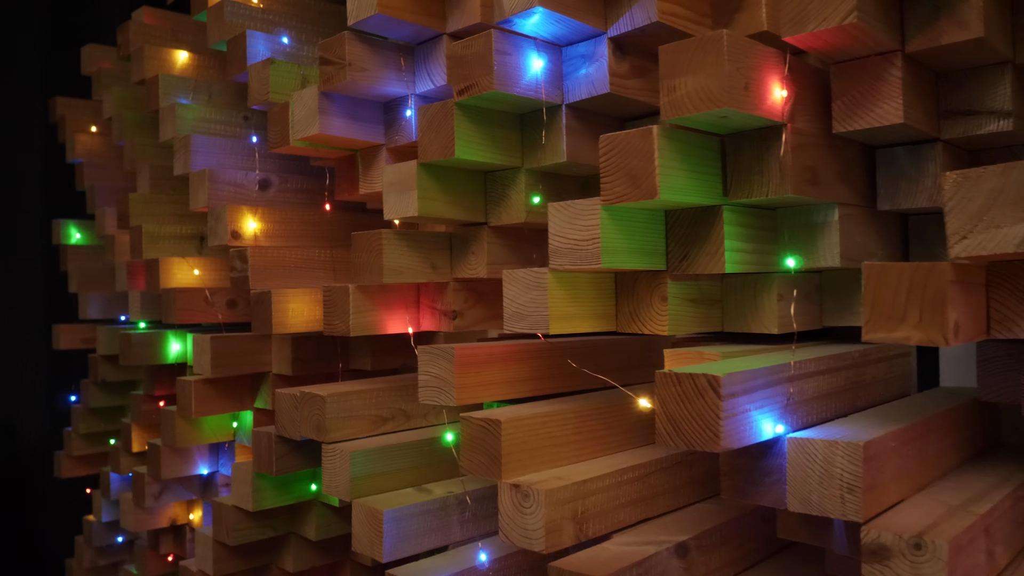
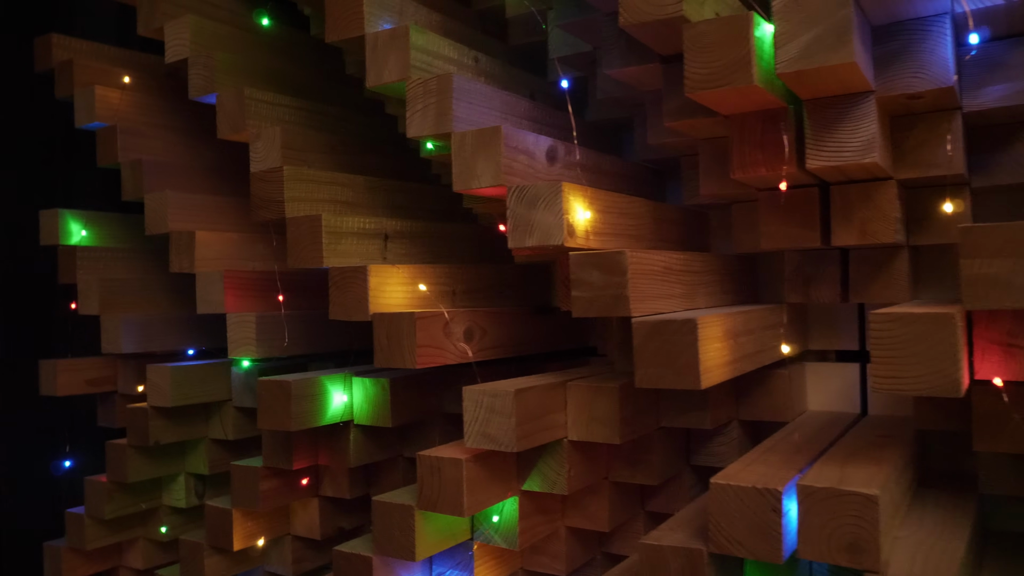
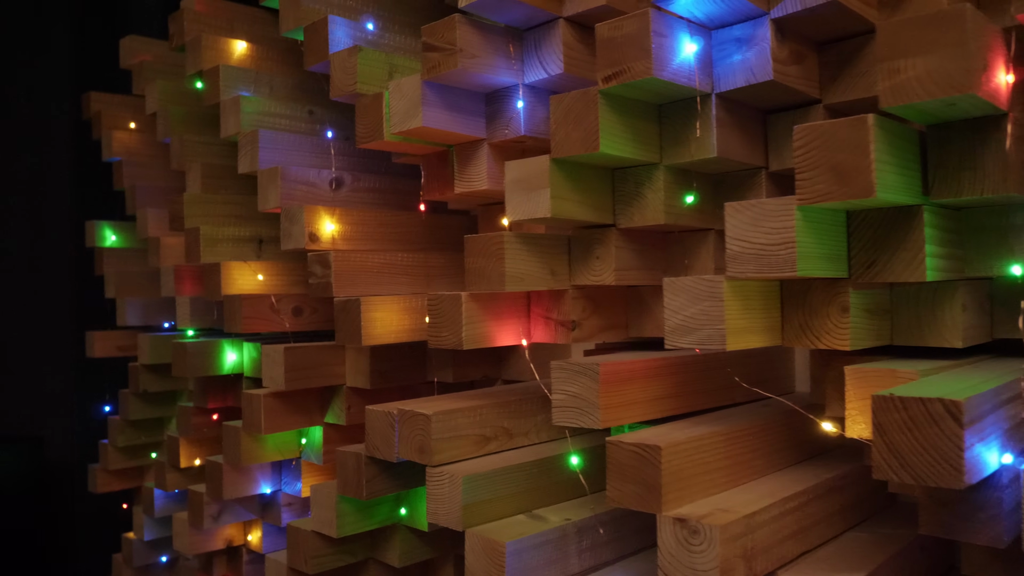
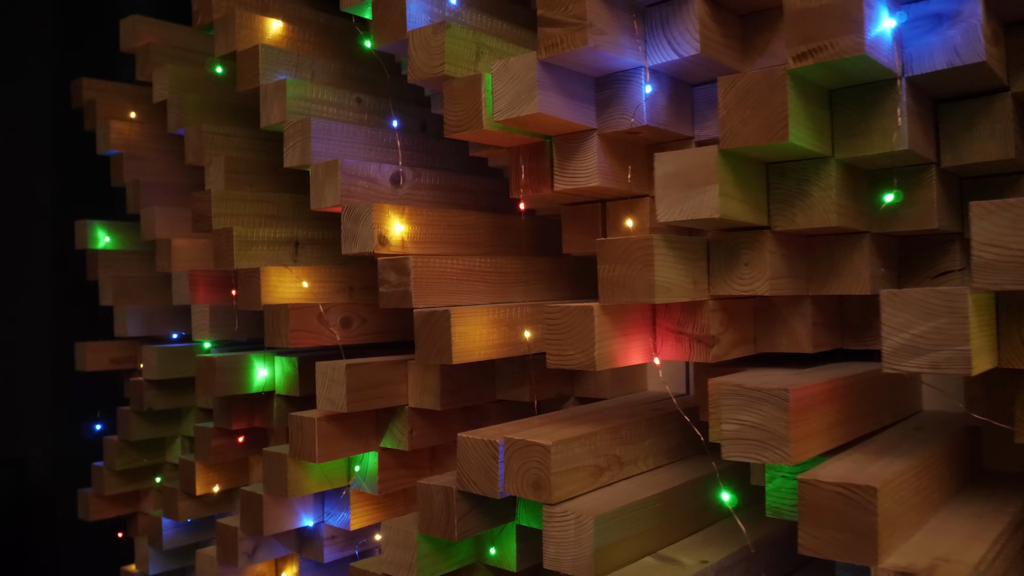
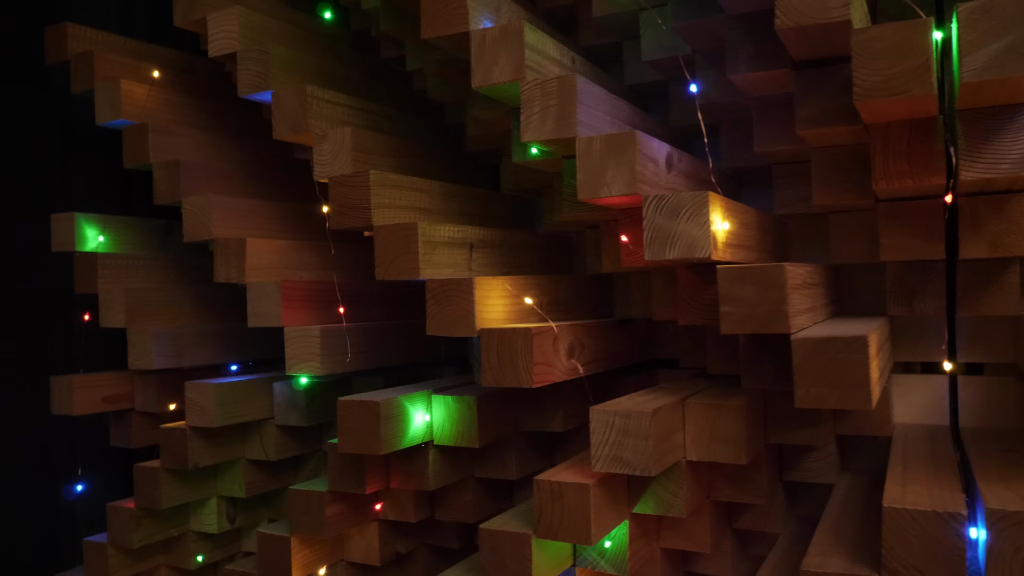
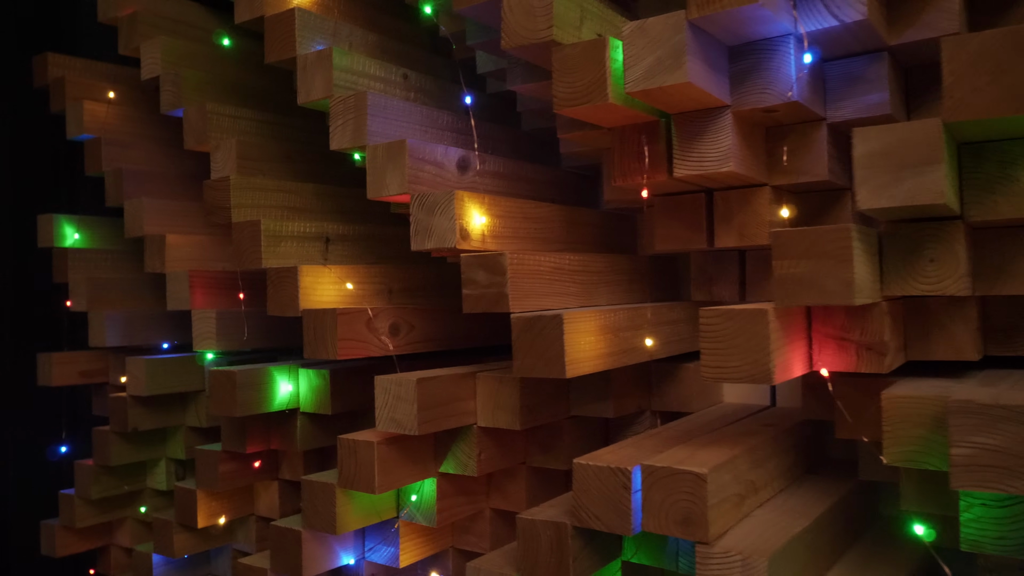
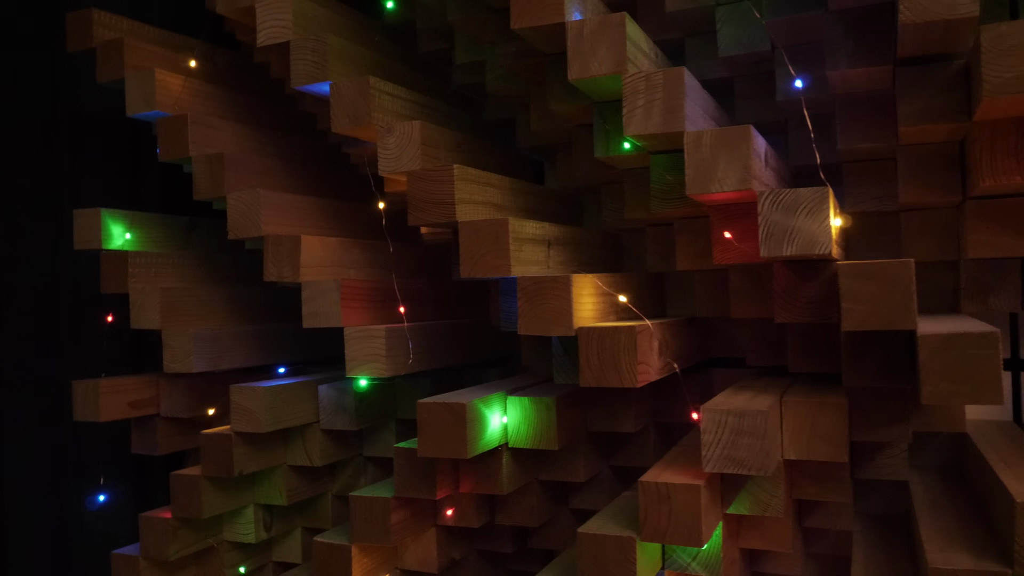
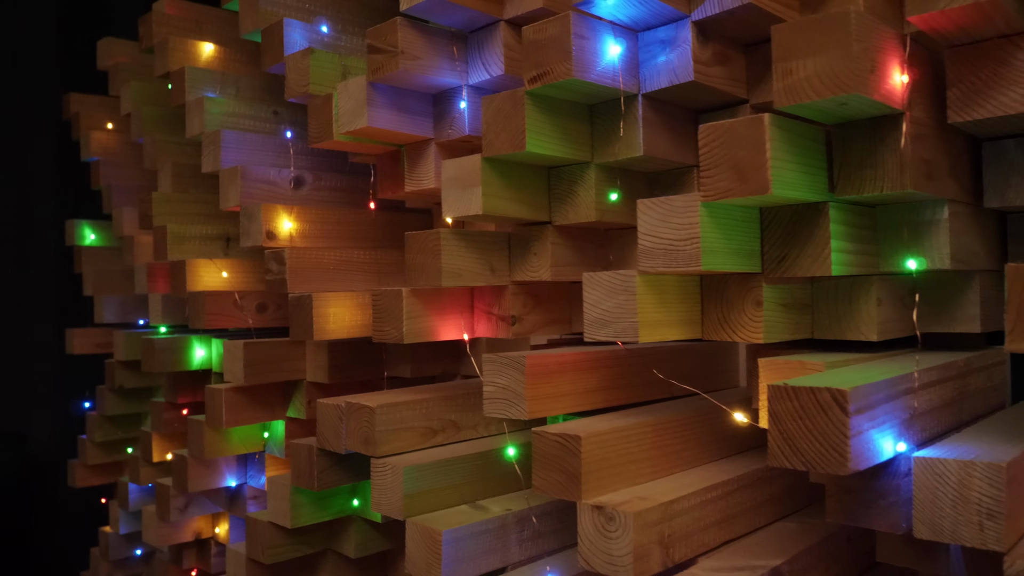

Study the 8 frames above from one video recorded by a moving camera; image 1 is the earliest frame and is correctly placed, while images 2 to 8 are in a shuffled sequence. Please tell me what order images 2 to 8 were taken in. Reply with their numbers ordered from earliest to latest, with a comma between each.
8, 3, 4, 6, 2, 5, 7
